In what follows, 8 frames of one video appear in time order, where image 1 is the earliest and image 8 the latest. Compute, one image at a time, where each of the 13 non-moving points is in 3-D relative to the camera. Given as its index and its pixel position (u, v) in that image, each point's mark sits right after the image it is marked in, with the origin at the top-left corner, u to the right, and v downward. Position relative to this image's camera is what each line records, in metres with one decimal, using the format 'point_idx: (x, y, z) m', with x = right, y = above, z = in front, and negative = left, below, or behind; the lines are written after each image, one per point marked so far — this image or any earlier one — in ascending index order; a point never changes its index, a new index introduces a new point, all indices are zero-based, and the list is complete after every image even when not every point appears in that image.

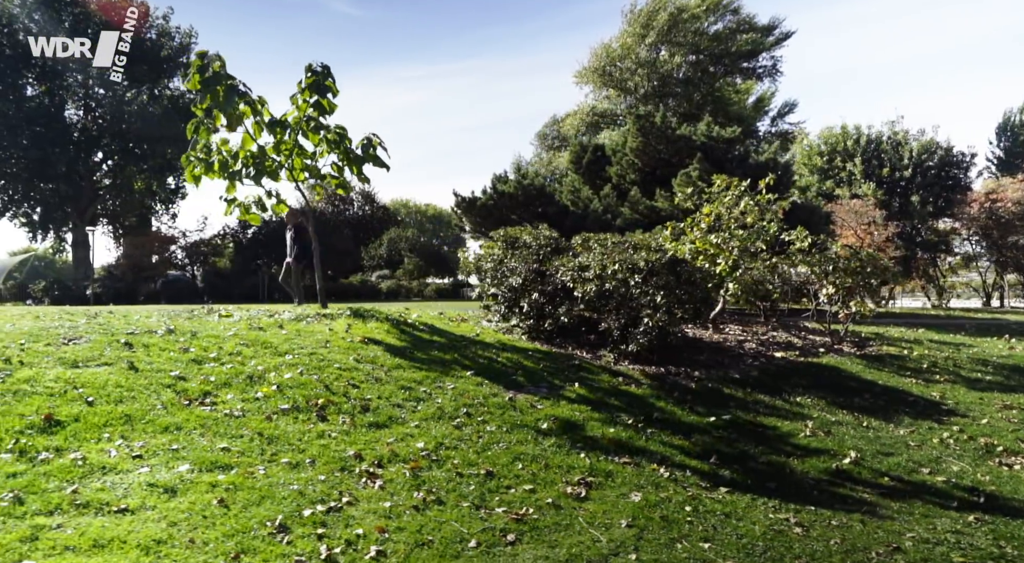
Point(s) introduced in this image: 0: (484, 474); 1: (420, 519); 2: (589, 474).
0: (-0.2, -1.8, +6.4) m
1: (-0.7, -1.9, +5.4) m
2: (+0.8, -1.9, +6.5) m
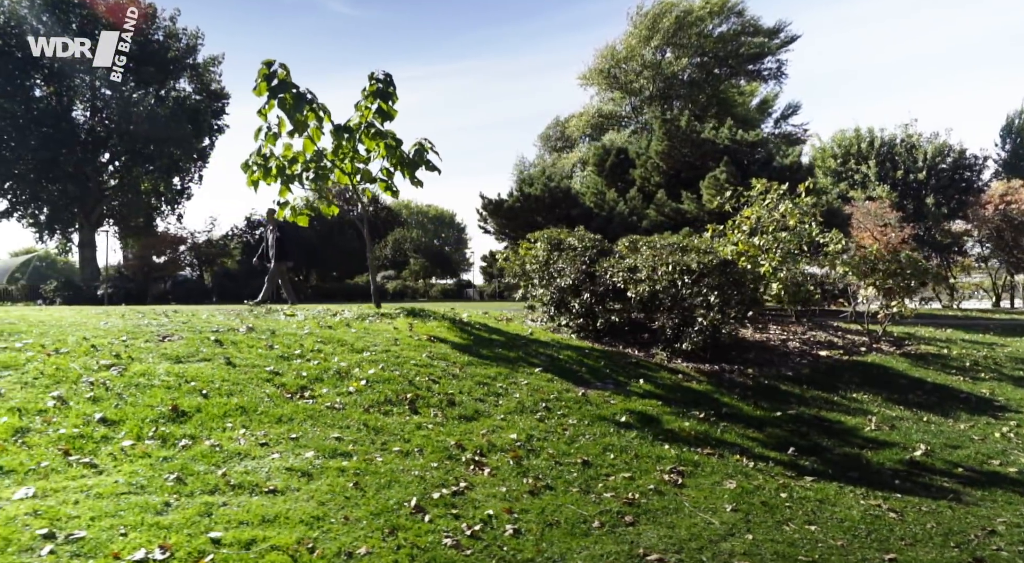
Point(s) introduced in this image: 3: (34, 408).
0: (+0.8, -1.9, +6.9) m
1: (+0.3, -1.9, +5.8) m
2: (+1.8, -1.9, +6.9) m
3: (-4.6, -1.2, +6.4) m
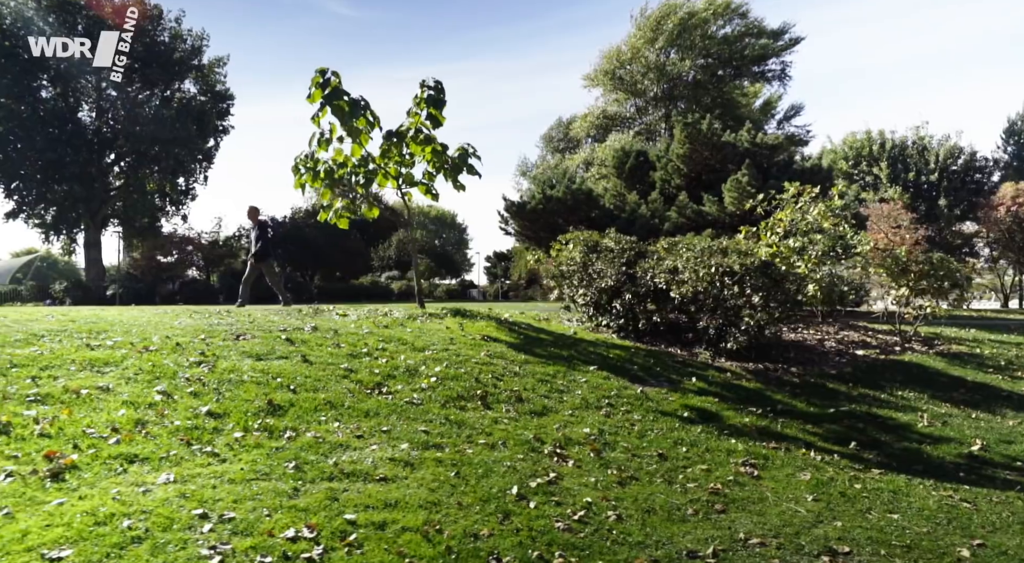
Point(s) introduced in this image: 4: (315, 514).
0: (+1.6, -1.9, +7.2) m
1: (+1.1, -1.9, +6.2) m
2: (+2.6, -1.9, +7.3) m
3: (-3.7, -1.2, +6.8) m
4: (-1.5, -1.7, +5.0) m
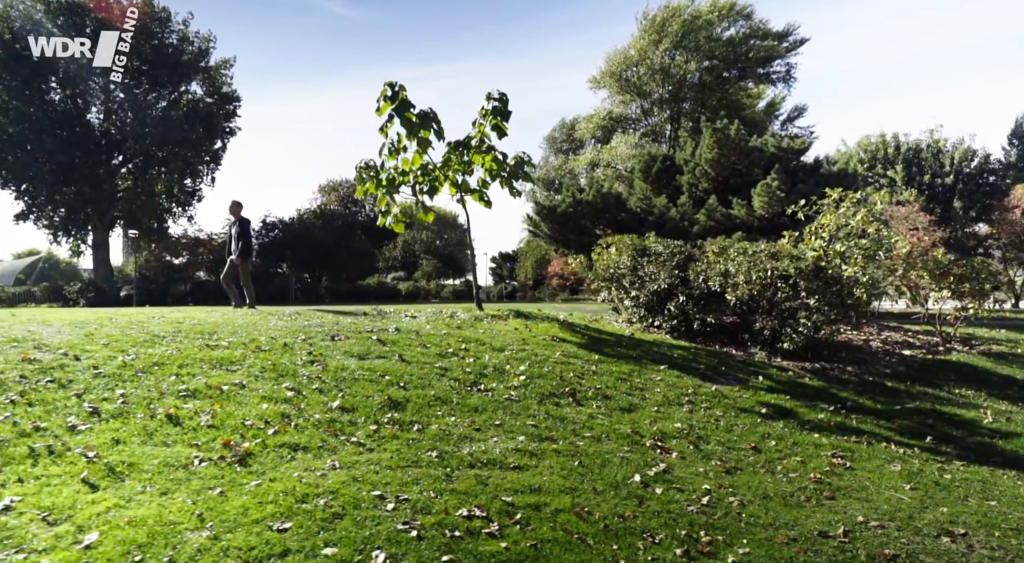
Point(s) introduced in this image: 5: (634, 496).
0: (+2.8, -1.9, +7.7) m
1: (+2.3, -2.0, +6.7) m
2: (+3.8, -2.0, +7.8) m
3: (-2.5, -1.3, +7.3) m
4: (-0.3, -1.8, +5.5) m
5: (+1.1, -1.9, +5.9) m
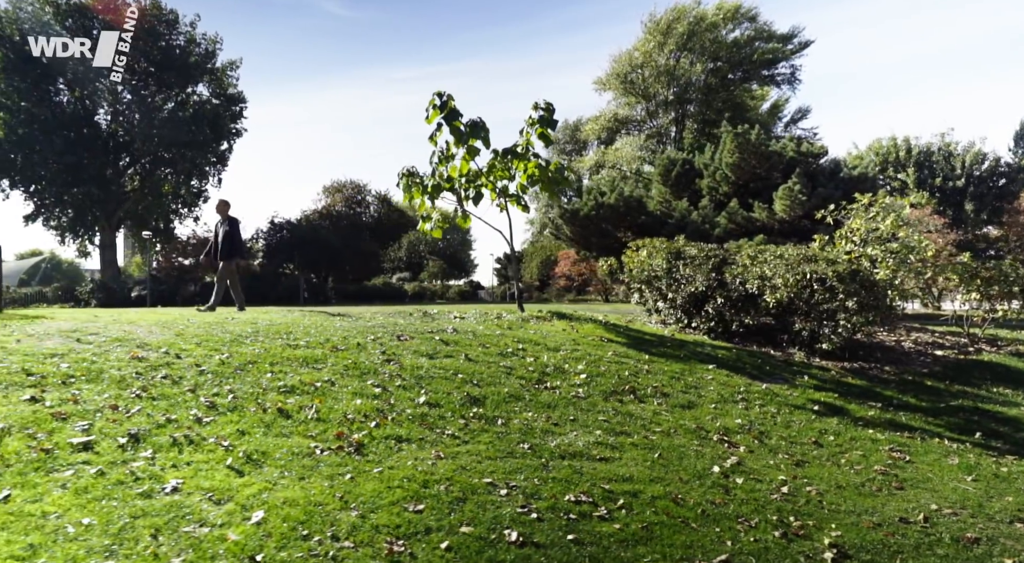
0: (+3.7, -2.0, +8.1) m
1: (+3.2, -2.0, +7.1) m
2: (+4.7, -2.0, +8.2) m
3: (-1.6, -1.3, +7.8) m
4: (+0.6, -1.8, +5.9) m
5: (+2.0, -1.9, +6.3) m
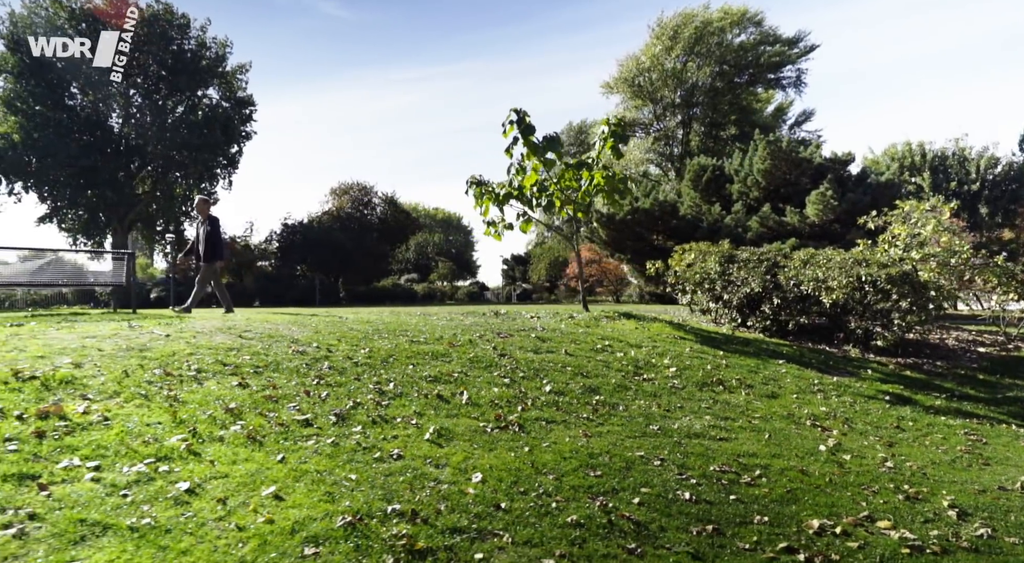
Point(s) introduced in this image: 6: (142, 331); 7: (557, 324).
0: (+5.2, -2.0, +9.0) m
1: (+4.7, -2.0, +8.0) m
2: (+6.2, -2.0, +9.1) m
3: (-0.1, -1.3, +8.7) m
4: (+2.1, -1.8, +6.9) m
5: (+3.5, -2.0, +7.3) m
6: (-4.8, -0.7, +8.6) m
7: (+0.7, -0.8, +13.1) m
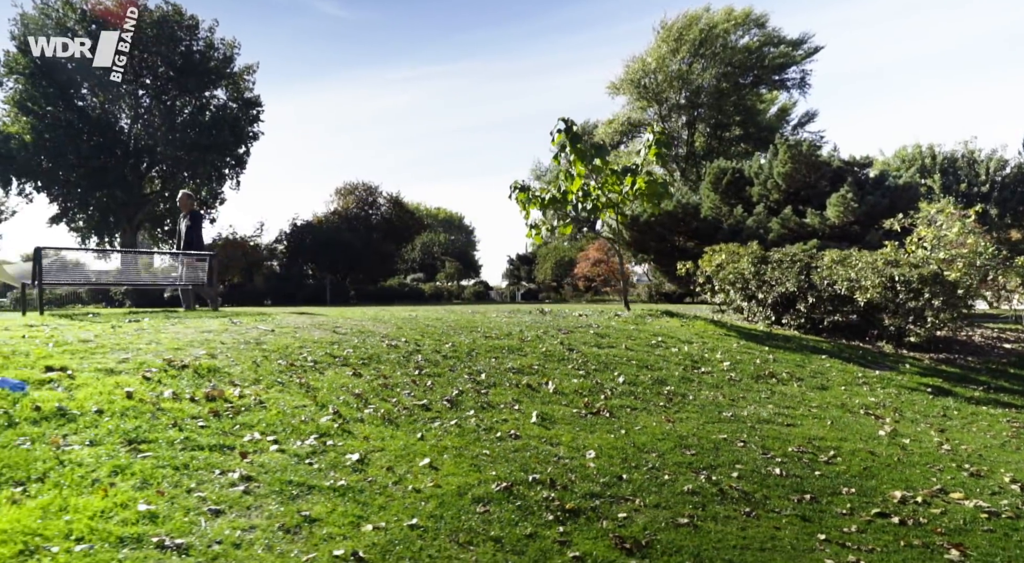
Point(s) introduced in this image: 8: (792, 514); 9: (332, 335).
0: (+6.3, -2.0, +9.7) m
1: (+5.7, -2.0, +8.7) m
2: (+7.3, -2.0, +9.7) m
3: (+0.9, -1.3, +9.4) m
4: (+3.1, -1.8, +7.5) m
5: (+4.5, -1.9, +7.9) m
6: (-3.7, -0.6, +9.3) m
7: (+1.8, -0.8, +13.8) m
8: (+2.2, -1.9, +5.4) m
9: (-2.5, -0.8, +9.4) m
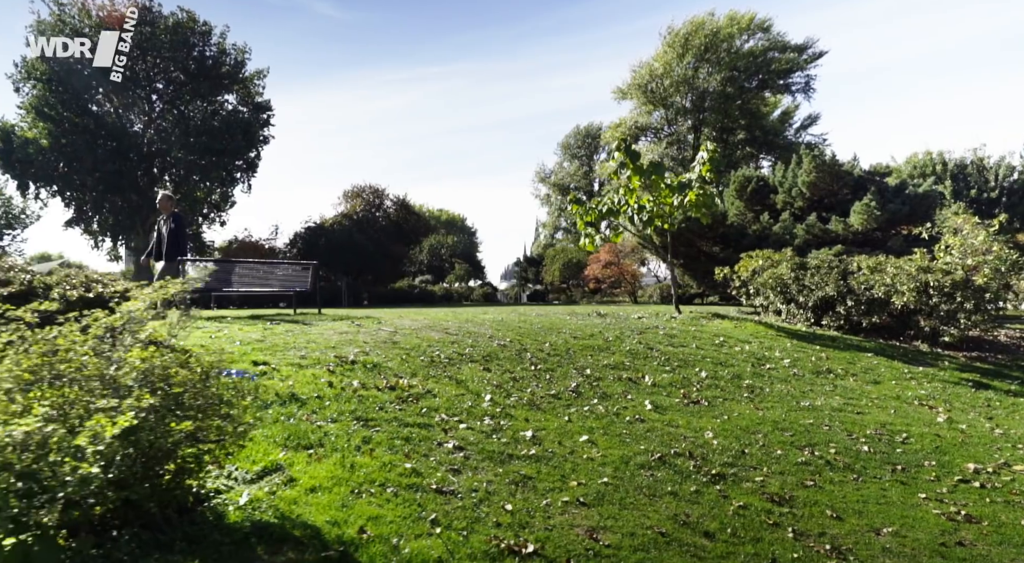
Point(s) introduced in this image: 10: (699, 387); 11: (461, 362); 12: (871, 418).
0: (+7.7, -2.0, +10.8) m
1: (+7.2, -2.1, +9.8) m
2: (+8.7, -2.1, +10.9) m
3: (+2.4, -1.4, +10.6) m
4: (+4.6, -1.9, +8.7) m
5: (+6.0, -2.0, +9.1) m
6: (-2.2, -0.7, +10.5) m
7: (+3.3, -0.9, +14.9) m
8: (+3.7, -1.9, +6.5) m
9: (-1.0, -0.8, +10.6) m
10: (+2.7, -1.5, +9.8) m
11: (-0.7, -1.1, +9.1) m
12: (+5.1, -1.9, +9.4) m
